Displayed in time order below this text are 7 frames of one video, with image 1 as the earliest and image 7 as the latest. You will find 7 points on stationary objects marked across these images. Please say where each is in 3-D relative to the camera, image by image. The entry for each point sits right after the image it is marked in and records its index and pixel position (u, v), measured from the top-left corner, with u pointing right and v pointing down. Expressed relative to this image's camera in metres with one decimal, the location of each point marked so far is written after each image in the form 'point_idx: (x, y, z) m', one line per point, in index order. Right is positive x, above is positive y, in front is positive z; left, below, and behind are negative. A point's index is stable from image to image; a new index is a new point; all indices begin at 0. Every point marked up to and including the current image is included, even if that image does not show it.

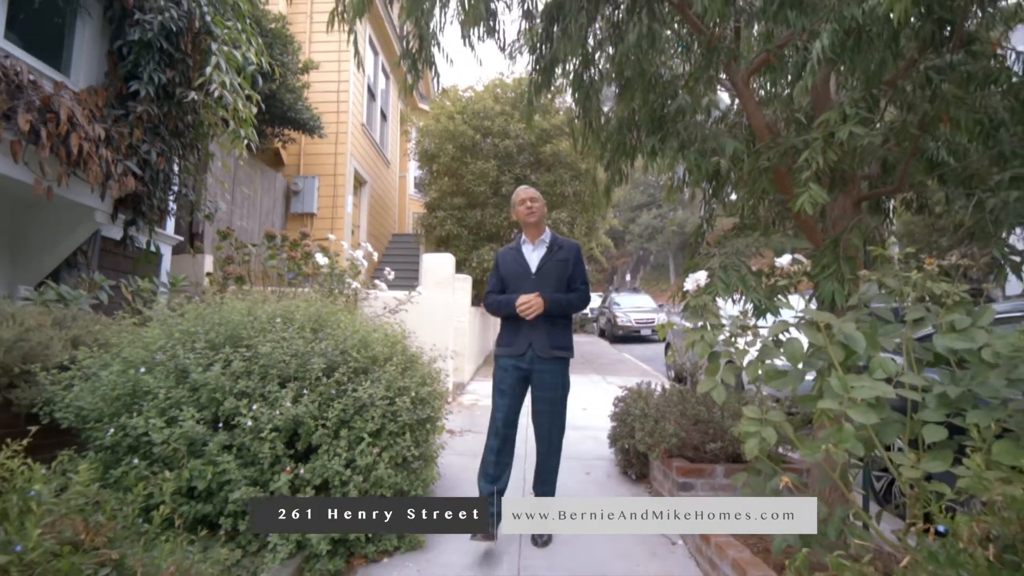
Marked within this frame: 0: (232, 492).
0: (-1.4, -1.0, +3.0) m
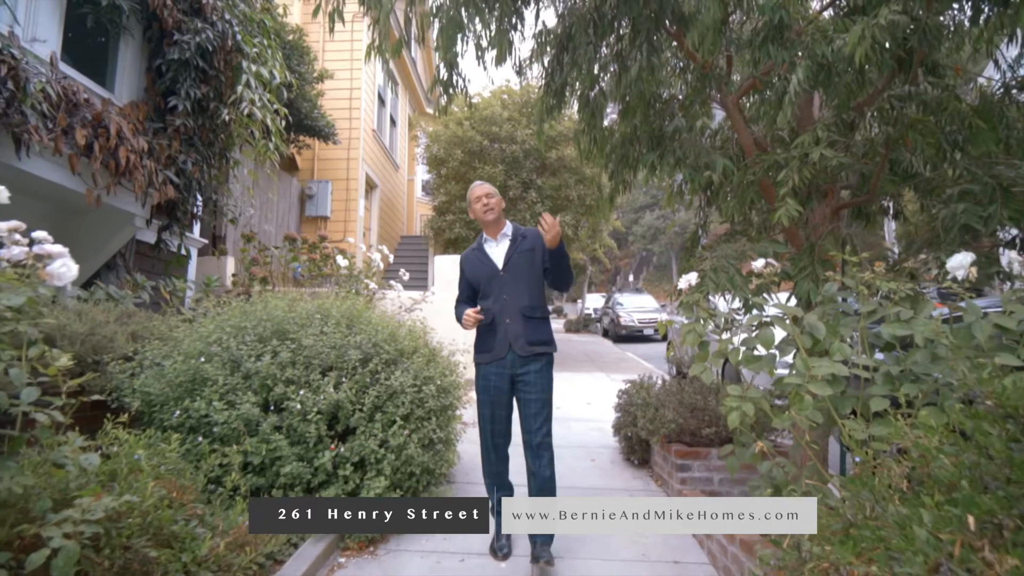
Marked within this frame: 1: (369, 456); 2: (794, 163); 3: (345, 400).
0: (-1.3, -1.0, +3.4) m
1: (-0.8, -1.0, +3.5) m
2: (+1.4, +0.6, +3.2) m
3: (-1.0, -0.7, +3.5) m
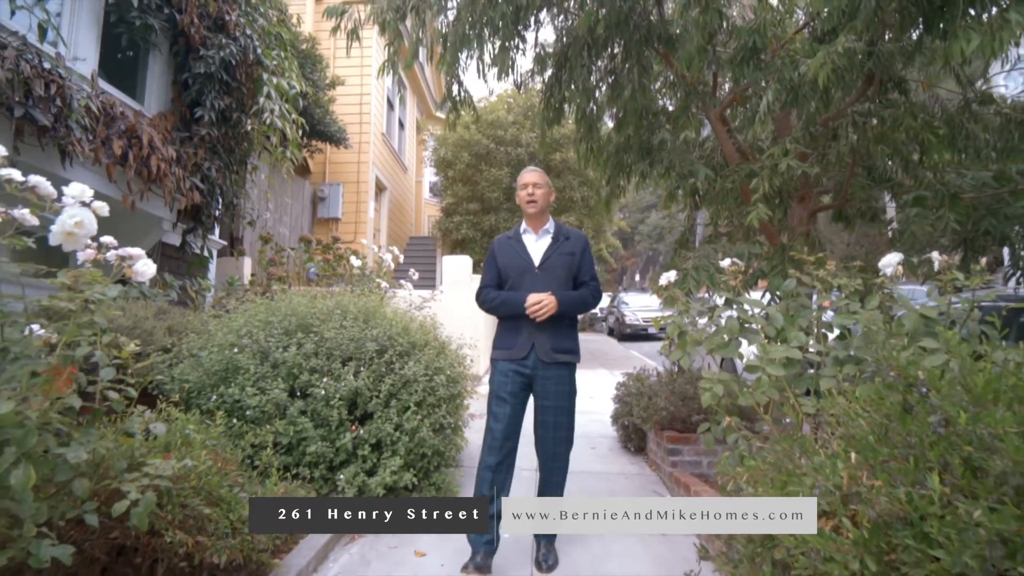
0: (-1.2, -1.0, +3.8) m
1: (-0.8, -1.0, +3.9) m
2: (+1.4, +0.7, +3.5) m
3: (-1.0, -0.6, +3.9) m
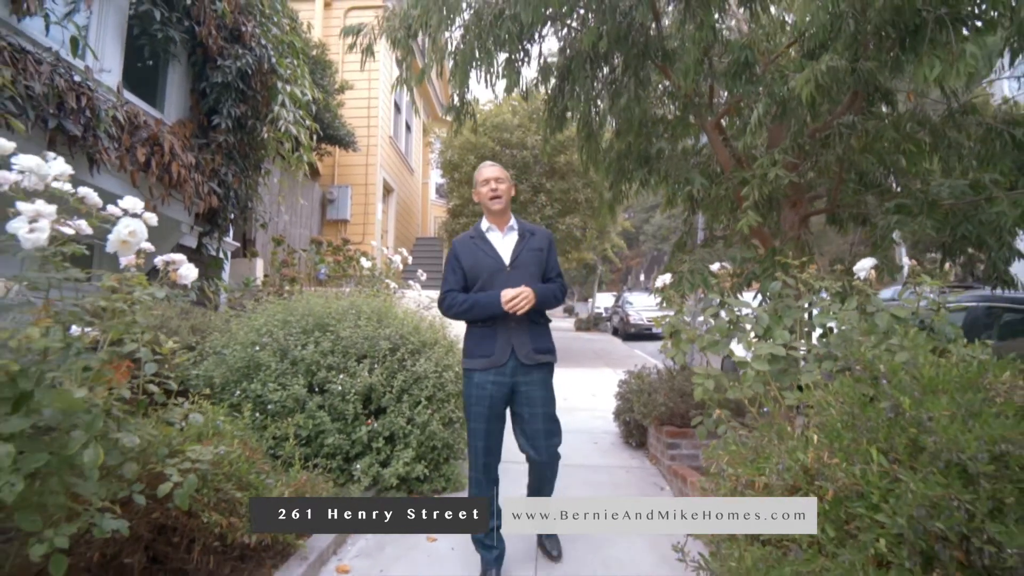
0: (-1.2, -1.0, +4.0) m
1: (-0.8, -1.0, +4.1) m
2: (+1.5, +0.6, +3.7) m
3: (-0.9, -0.6, +4.2) m
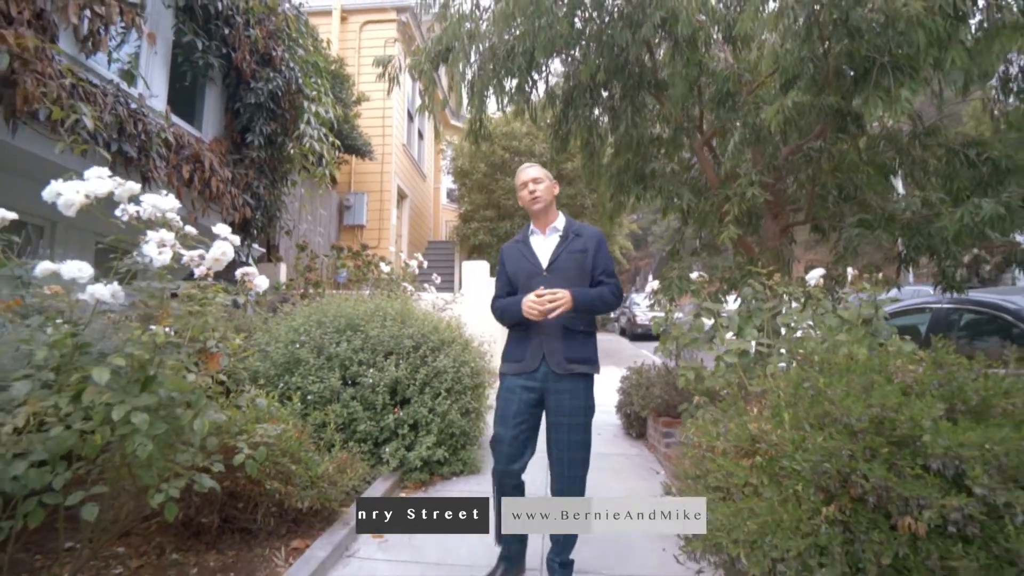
0: (-1.1, -1.0, +4.5) m
1: (-0.7, -1.0, +4.7) m
2: (+1.5, +0.6, +4.2) m
3: (-0.8, -0.7, +4.7) m
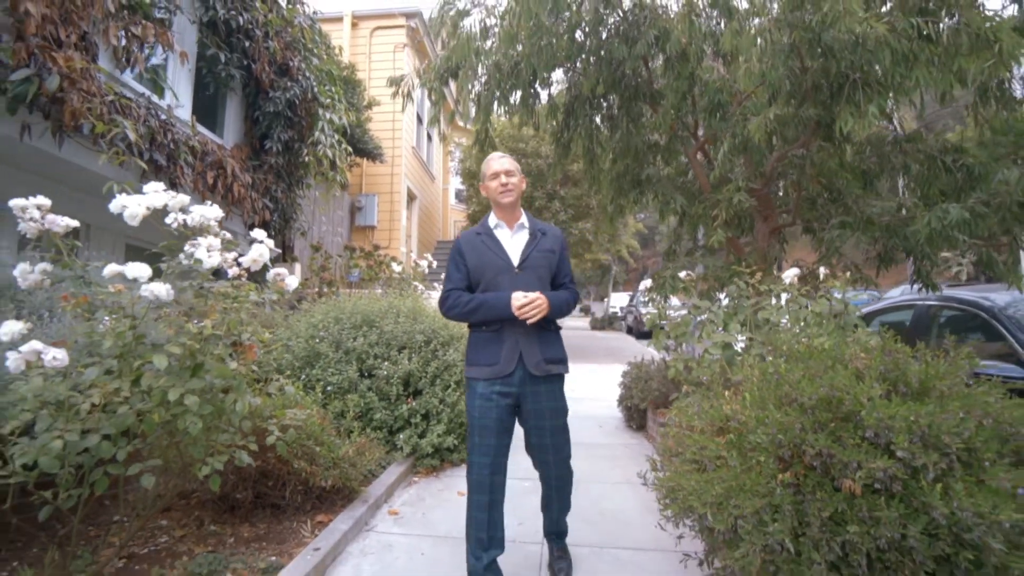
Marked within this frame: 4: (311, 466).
0: (-1.1, -1.0, +4.9) m
1: (-0.7, -1.0, +5.0) m
2: (+1.6, +0.6, +4.5) m
3: (-0.8, -0.7, +5.0) m
4: (-1.2, -1.1, +3.7) m
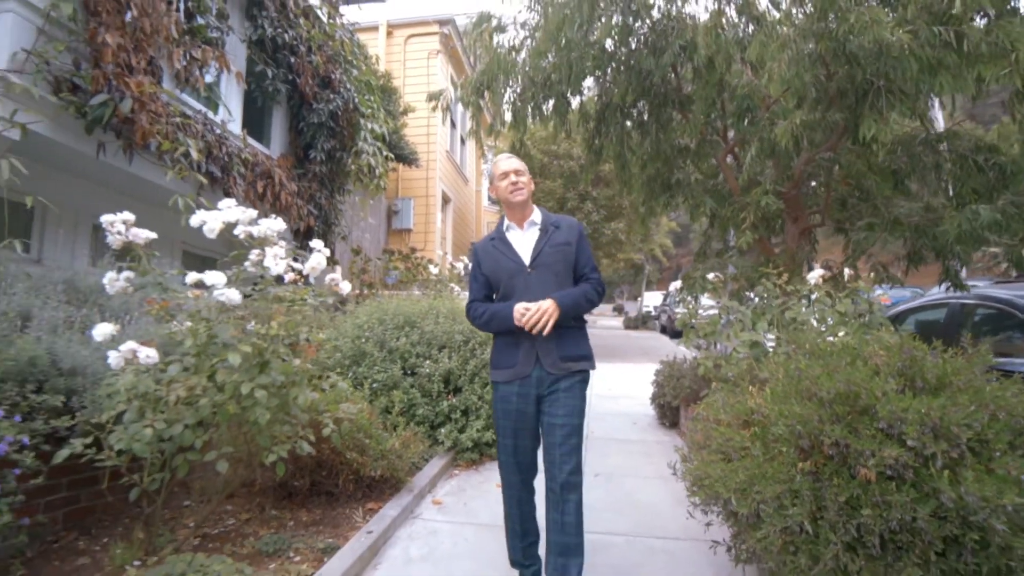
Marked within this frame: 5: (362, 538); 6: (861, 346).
0: (-0.8, -1.0, +5.2) m
1: (-0.3, -1.0, +5.3) m
2: (+1.8, +0.6, +4.7) m
3: (-0.5, -0.7, +5.3) m
4: (-1.0, -1.1, +3.9) m
5: (-0.9, -1.4, +3.5) m
6: (+1.5, -0.3, +2.7) m
